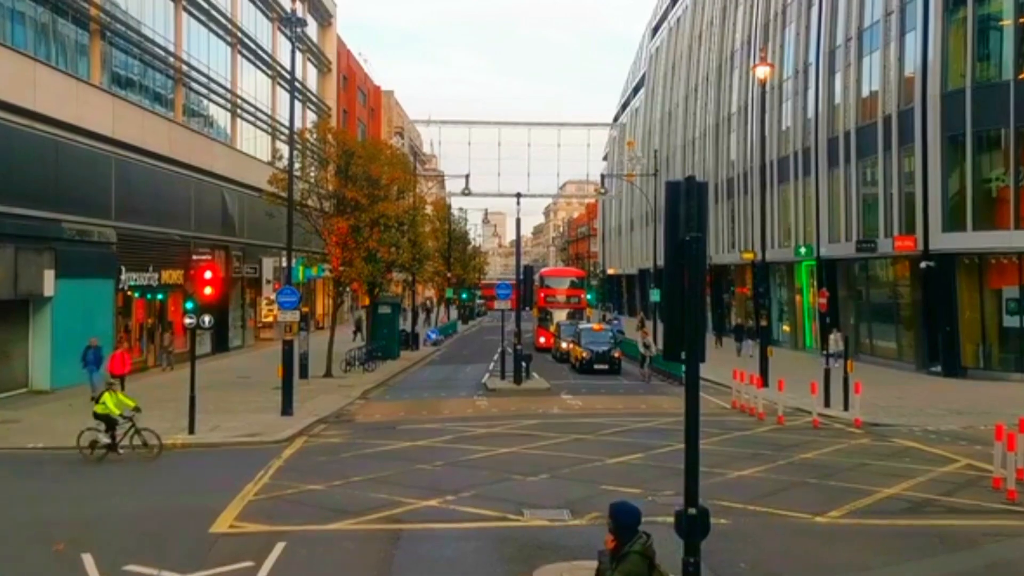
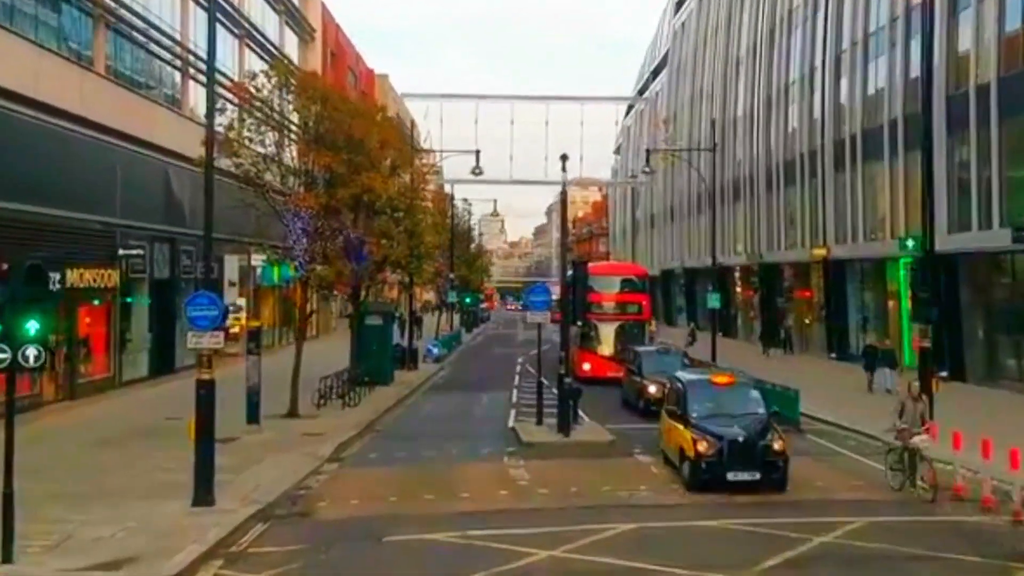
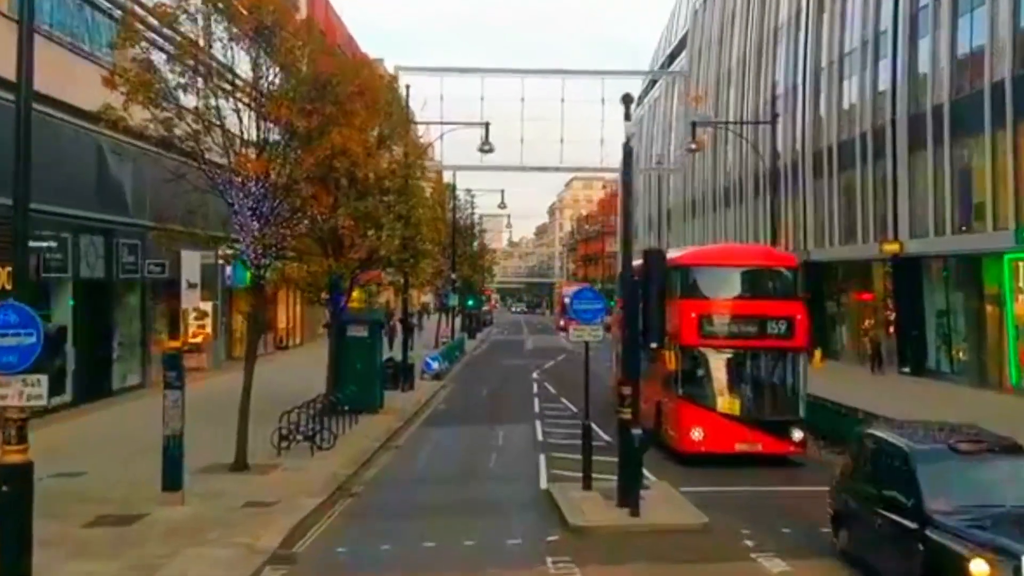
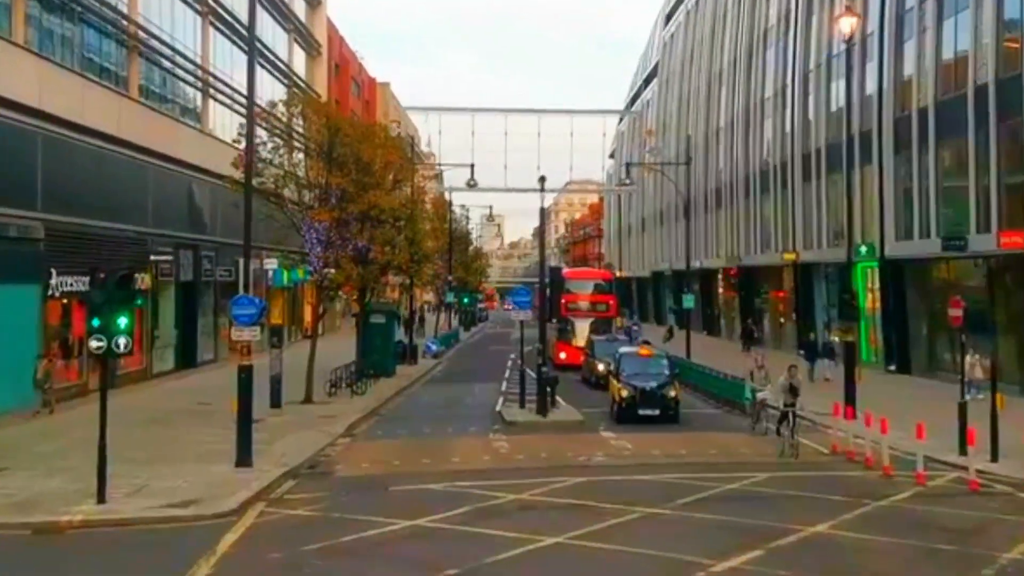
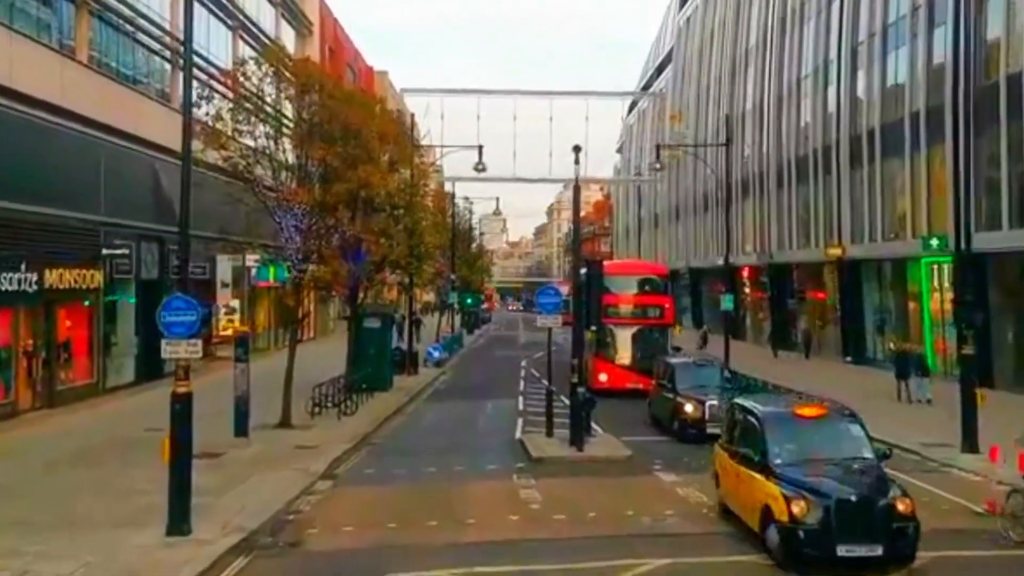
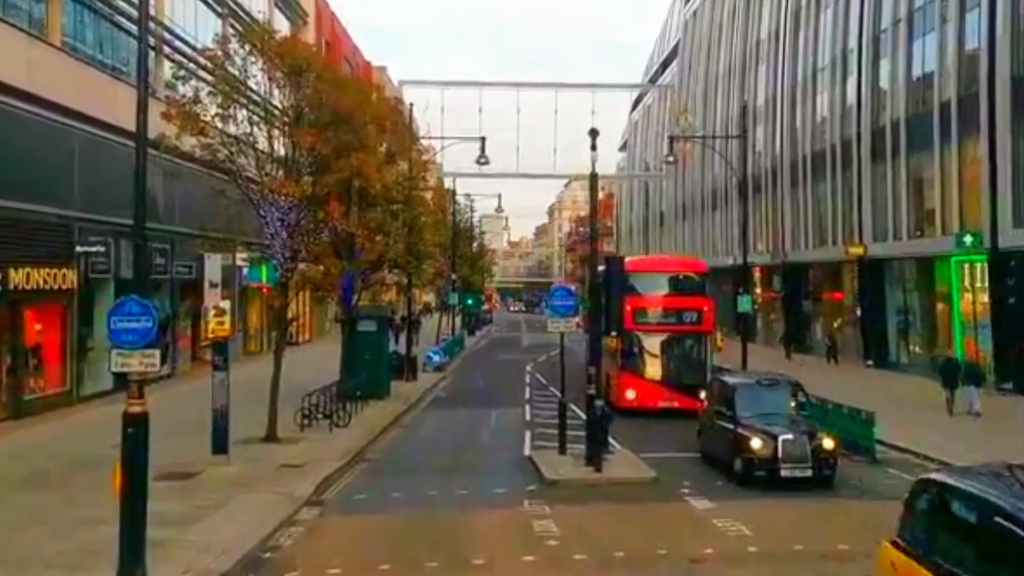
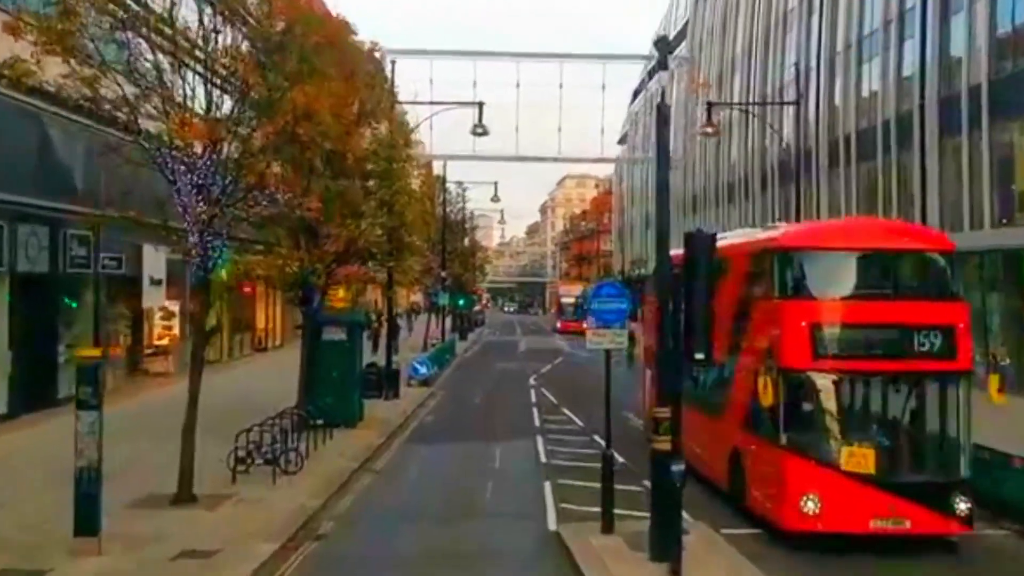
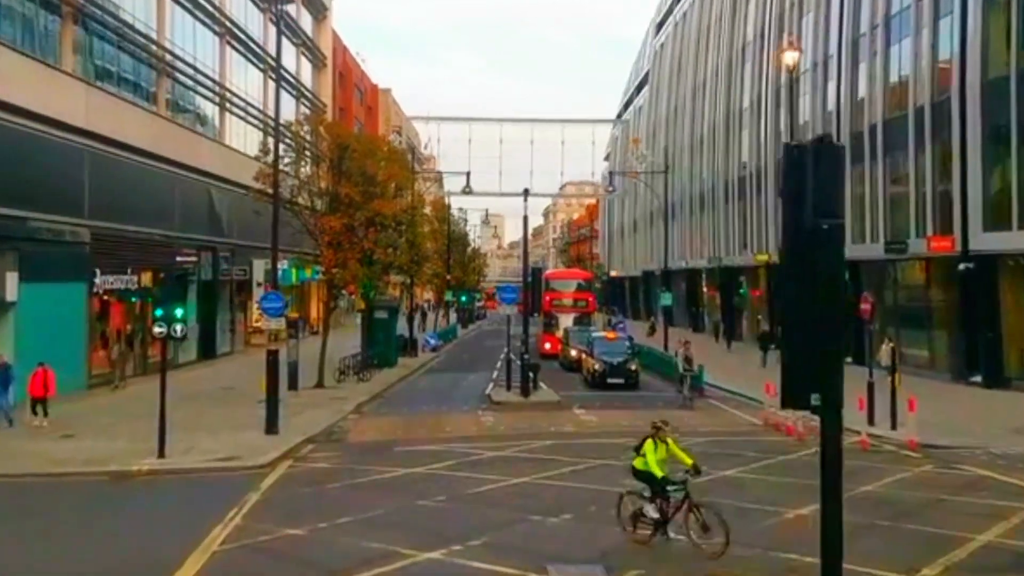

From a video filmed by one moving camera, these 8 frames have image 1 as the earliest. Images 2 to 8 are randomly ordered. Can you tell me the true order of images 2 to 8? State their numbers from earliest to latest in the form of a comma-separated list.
8, 4, 2, 5, 6, 3, 7
